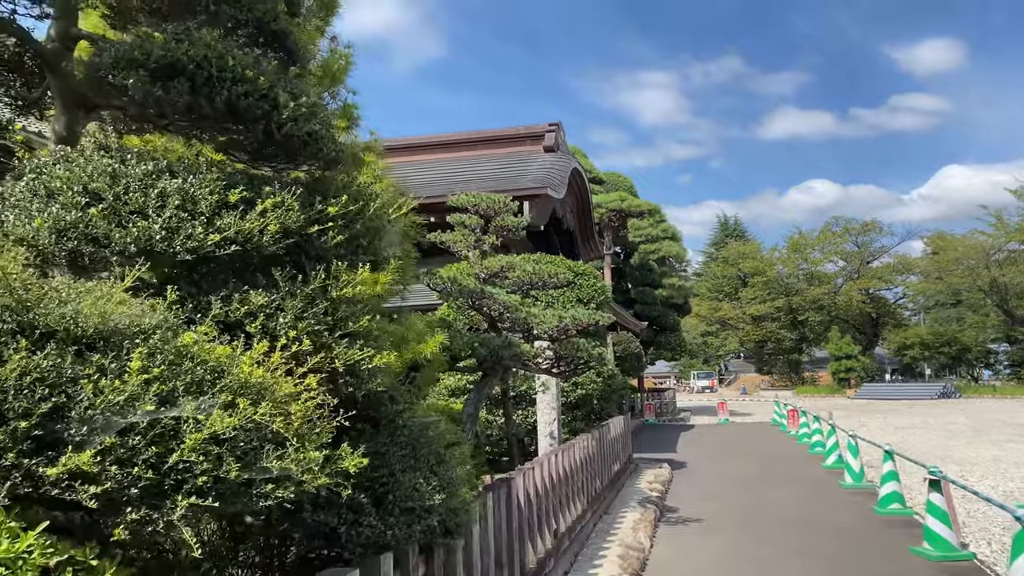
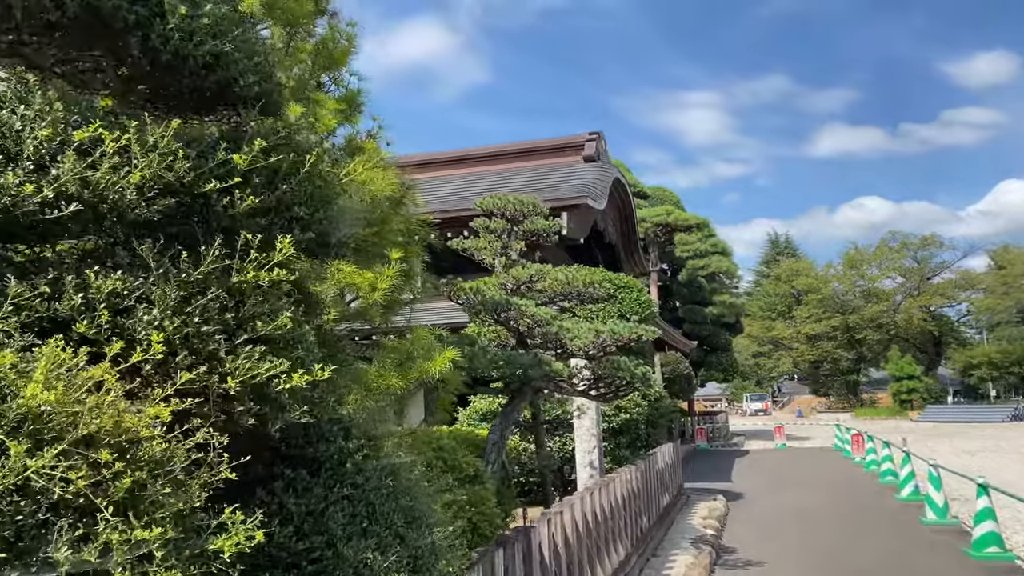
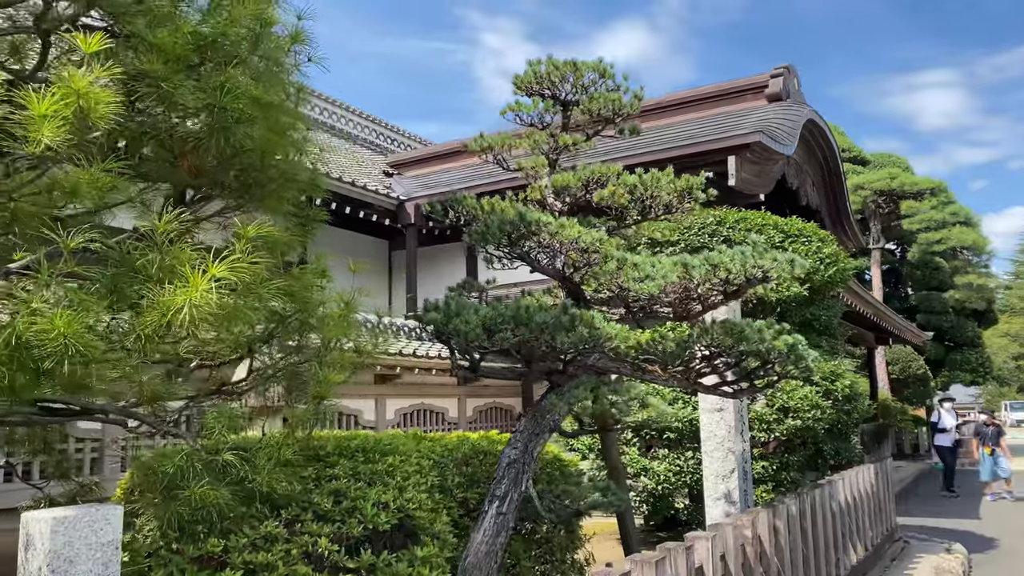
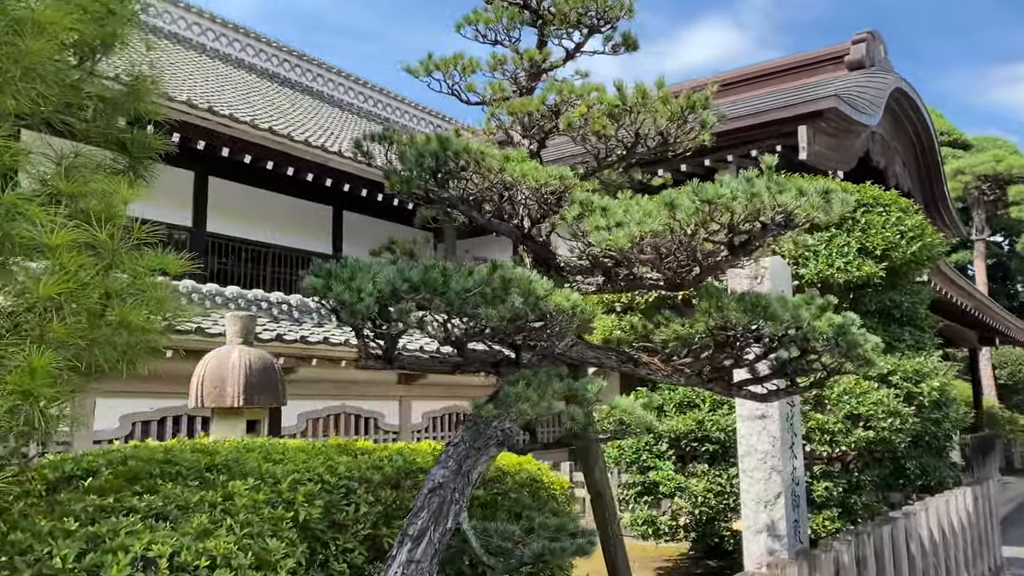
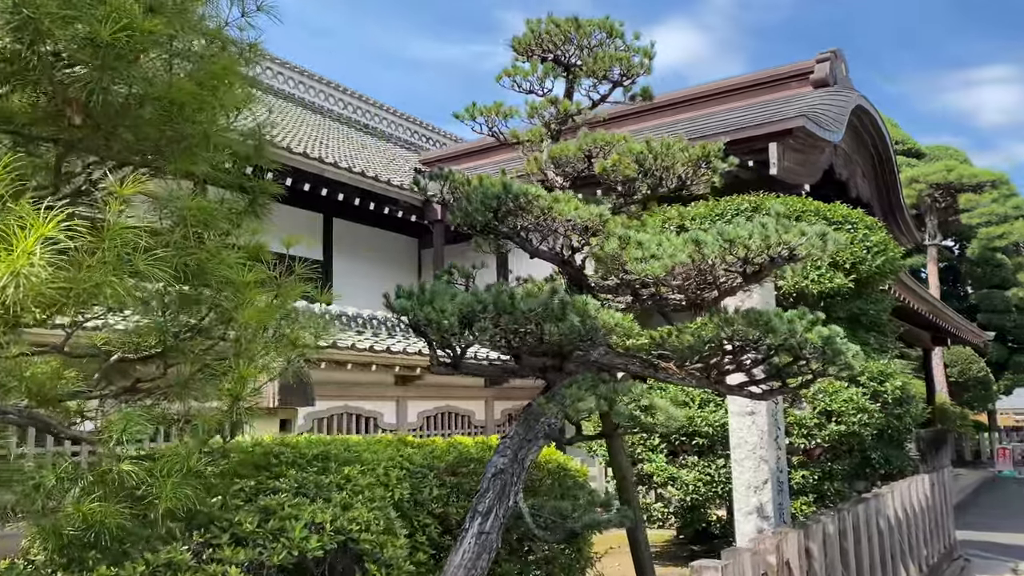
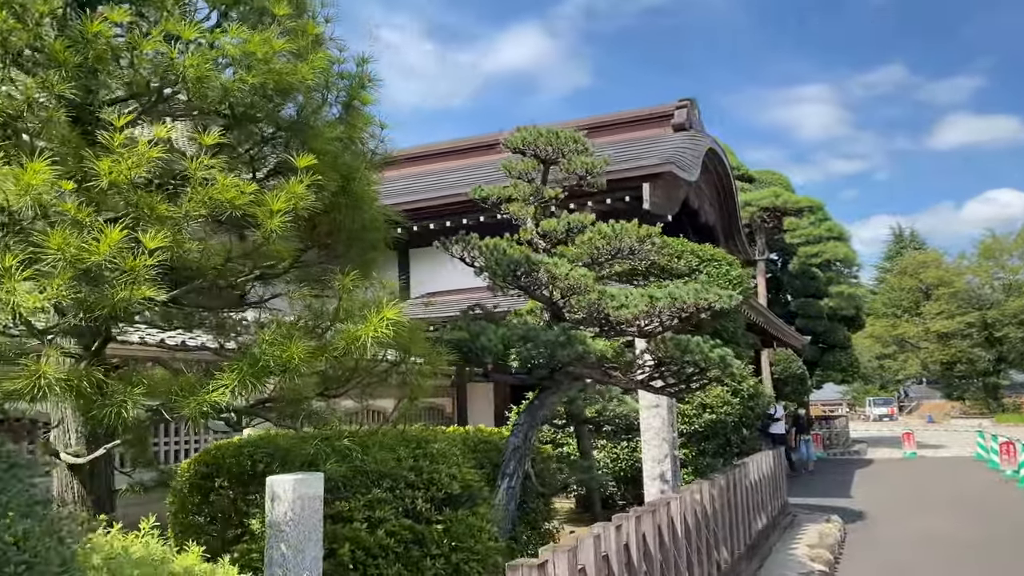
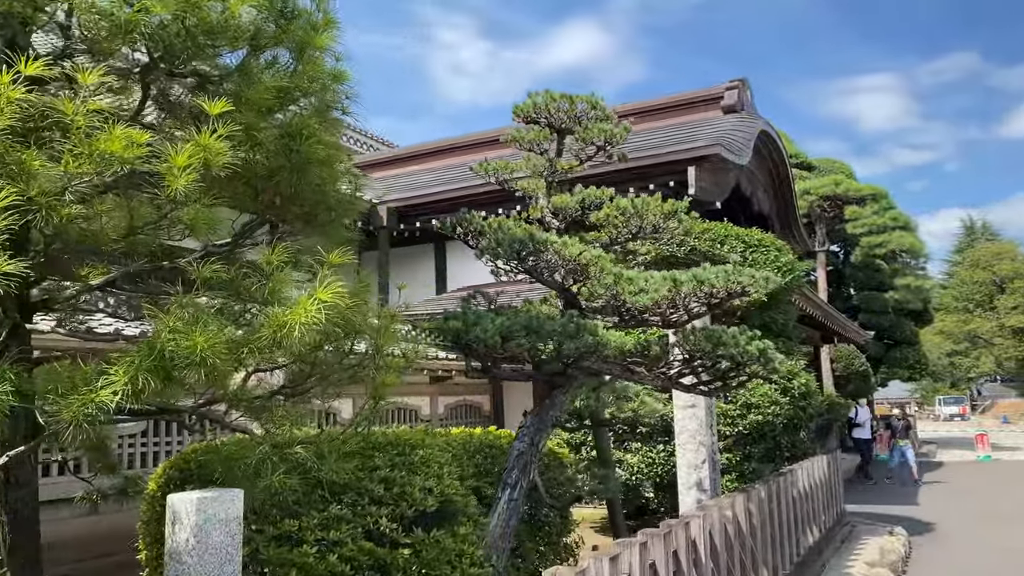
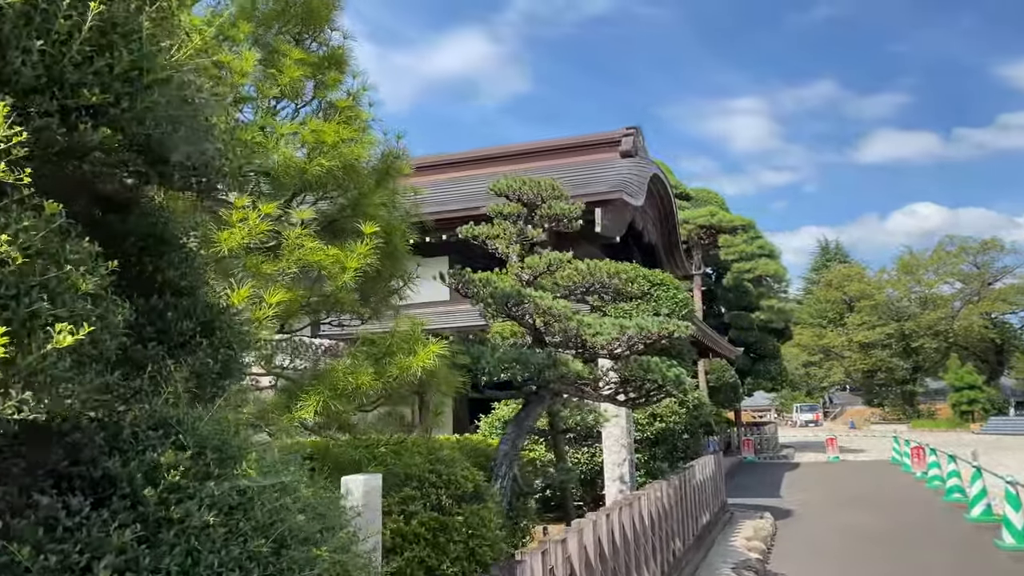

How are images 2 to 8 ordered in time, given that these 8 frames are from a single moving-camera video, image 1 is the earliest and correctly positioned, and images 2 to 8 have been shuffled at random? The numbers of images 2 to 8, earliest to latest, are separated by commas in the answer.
2, 8, 6, 7, 3, 5, 4
